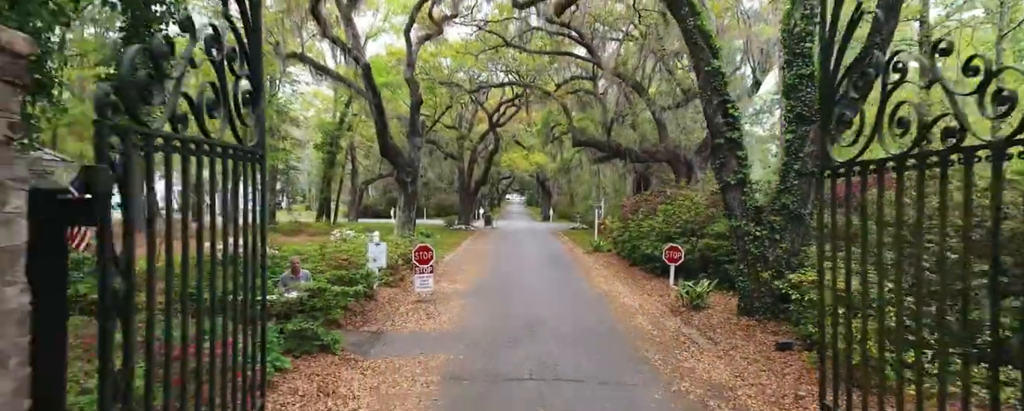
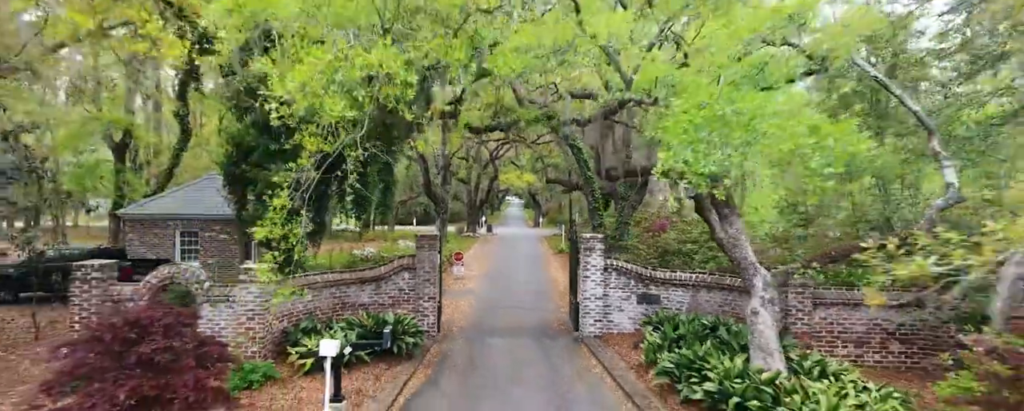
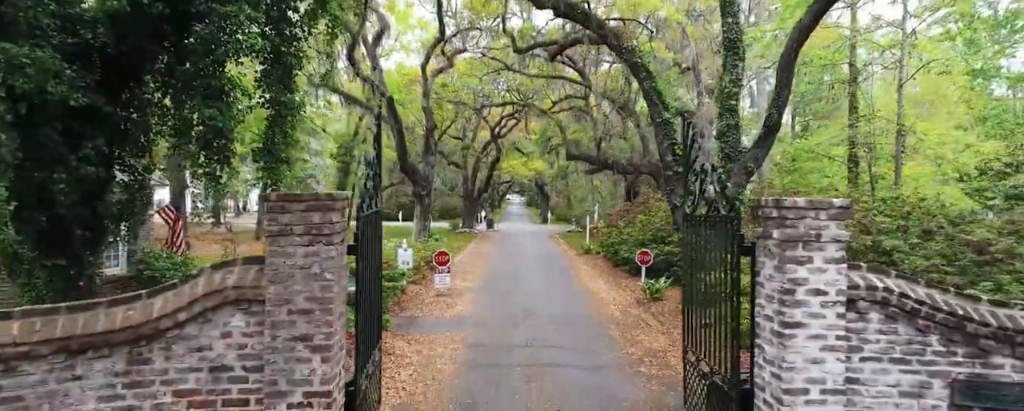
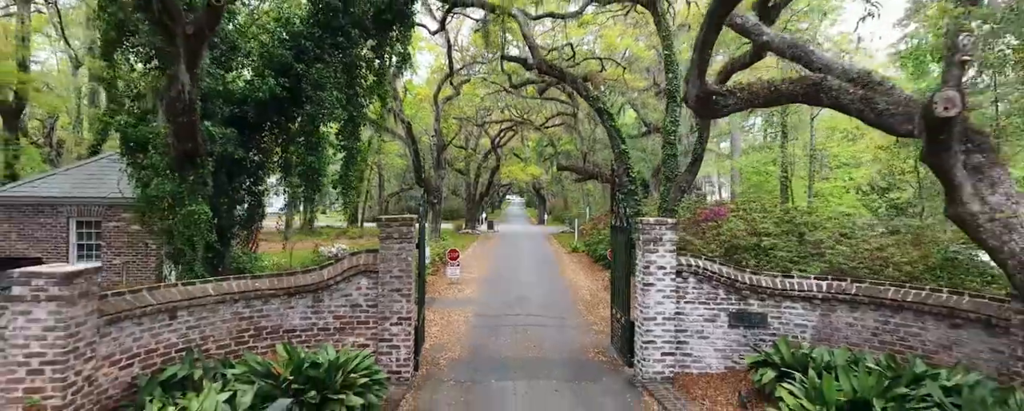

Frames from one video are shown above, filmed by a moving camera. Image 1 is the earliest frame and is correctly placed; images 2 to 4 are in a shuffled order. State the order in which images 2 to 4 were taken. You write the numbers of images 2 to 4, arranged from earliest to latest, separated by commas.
3, 4, 2
